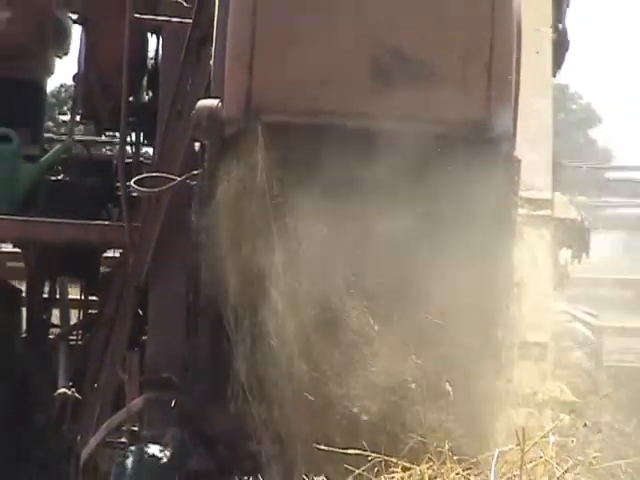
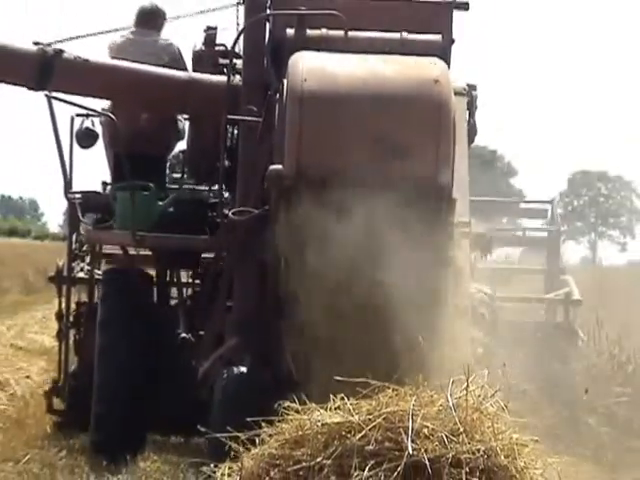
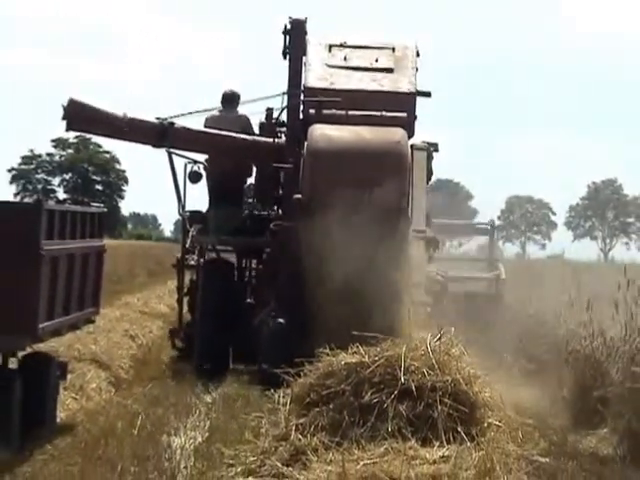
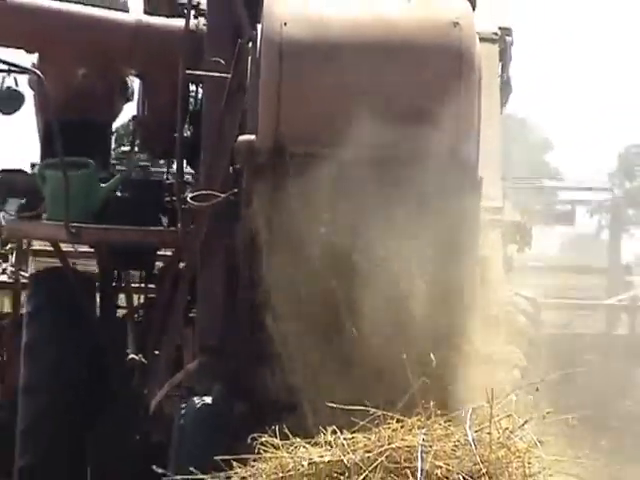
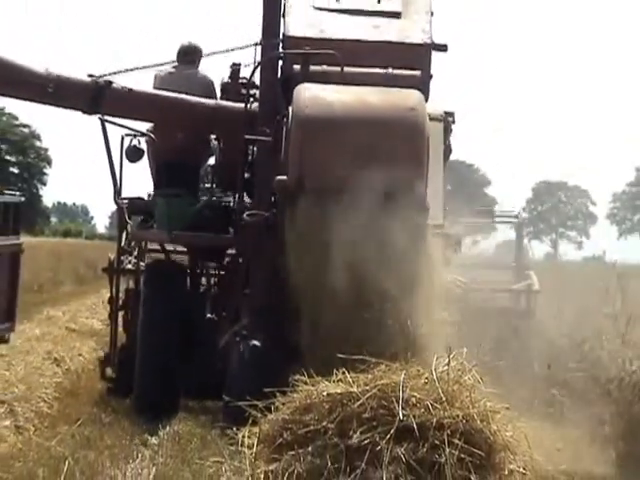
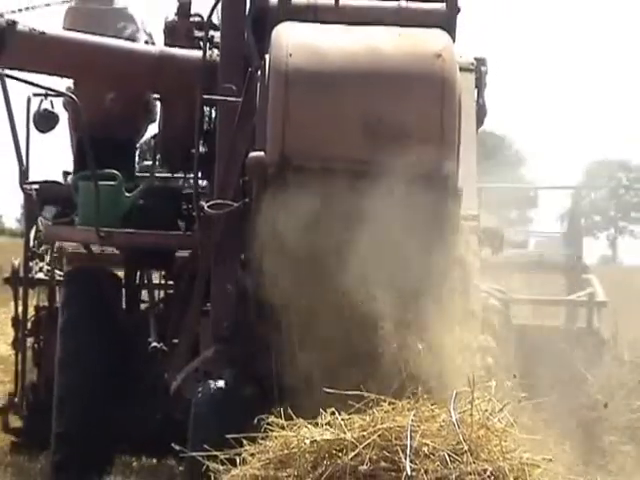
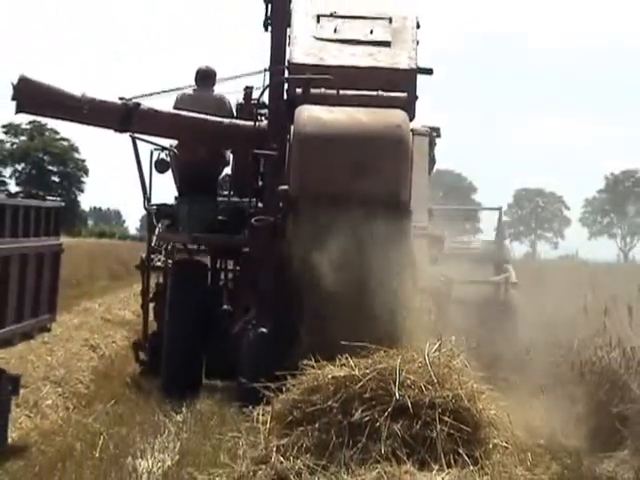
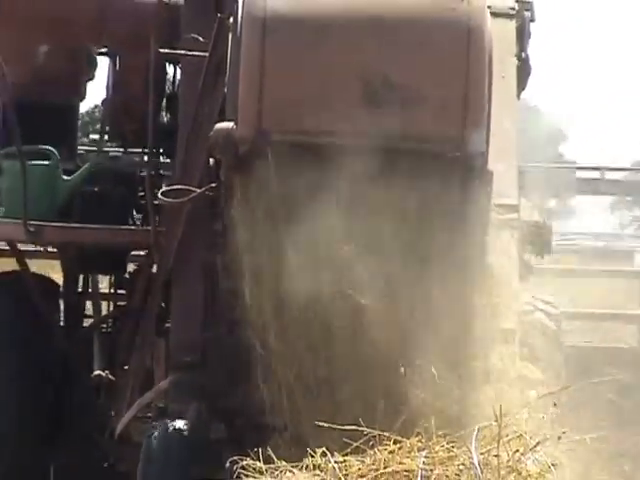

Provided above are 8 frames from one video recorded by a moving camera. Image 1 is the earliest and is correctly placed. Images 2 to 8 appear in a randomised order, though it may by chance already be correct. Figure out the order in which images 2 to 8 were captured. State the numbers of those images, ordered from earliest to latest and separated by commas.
8, 4, 6, 2, 5, 7, 3
